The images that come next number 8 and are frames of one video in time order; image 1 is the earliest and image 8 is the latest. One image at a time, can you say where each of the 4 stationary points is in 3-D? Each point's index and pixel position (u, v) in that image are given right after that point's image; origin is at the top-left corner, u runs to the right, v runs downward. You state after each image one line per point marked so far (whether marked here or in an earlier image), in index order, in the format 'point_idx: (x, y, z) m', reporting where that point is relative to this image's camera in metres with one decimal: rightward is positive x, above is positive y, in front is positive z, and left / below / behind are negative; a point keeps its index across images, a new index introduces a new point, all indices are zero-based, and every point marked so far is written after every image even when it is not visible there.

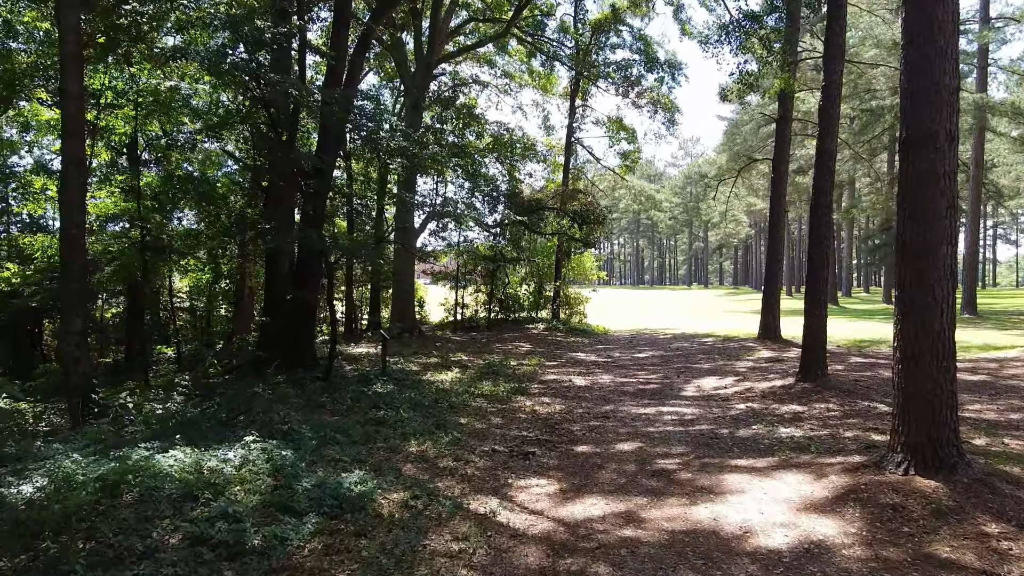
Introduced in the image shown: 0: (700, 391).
0: (+1.8, -1.0, +8.0) m
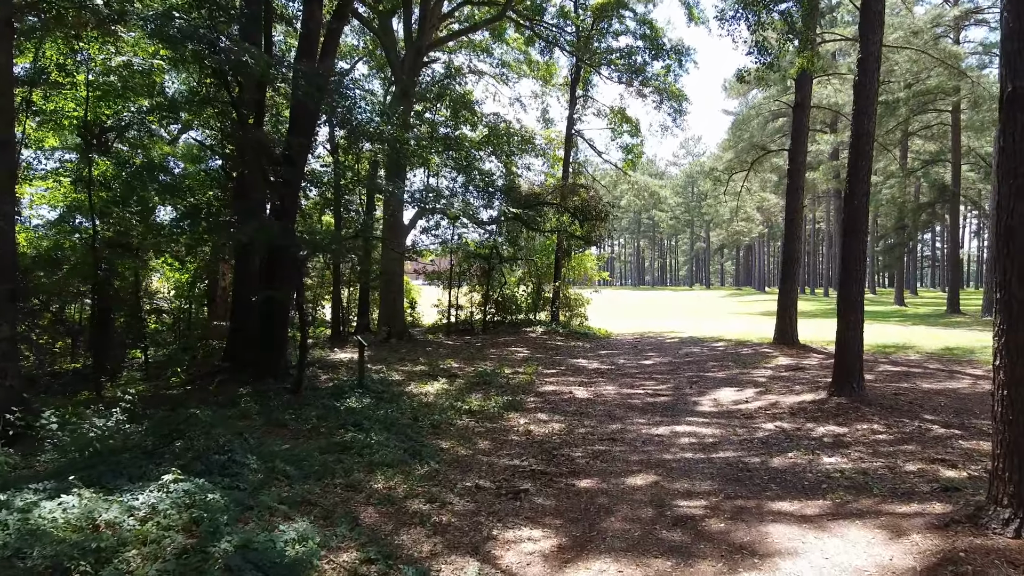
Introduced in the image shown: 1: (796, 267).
0: (+1.7, -1.0, +7.1) m
1: (+4.0, +0.3, +11.7) m
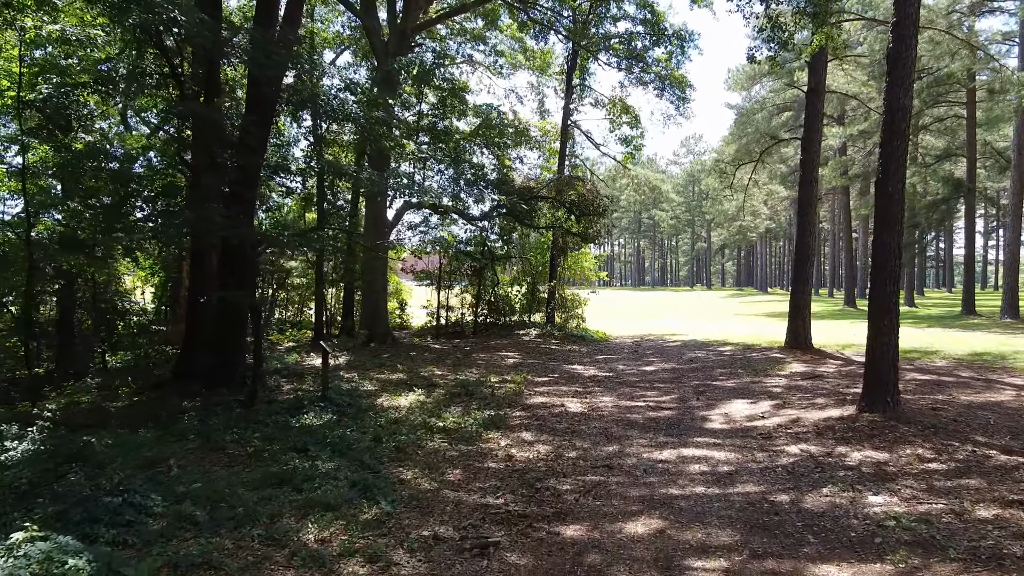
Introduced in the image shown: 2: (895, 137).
0: (+1.6, -1.0, +6.2) m
1: (+3.8, +0.3, +10.9) m
2: (+2.6, +1.0, +5.8) m
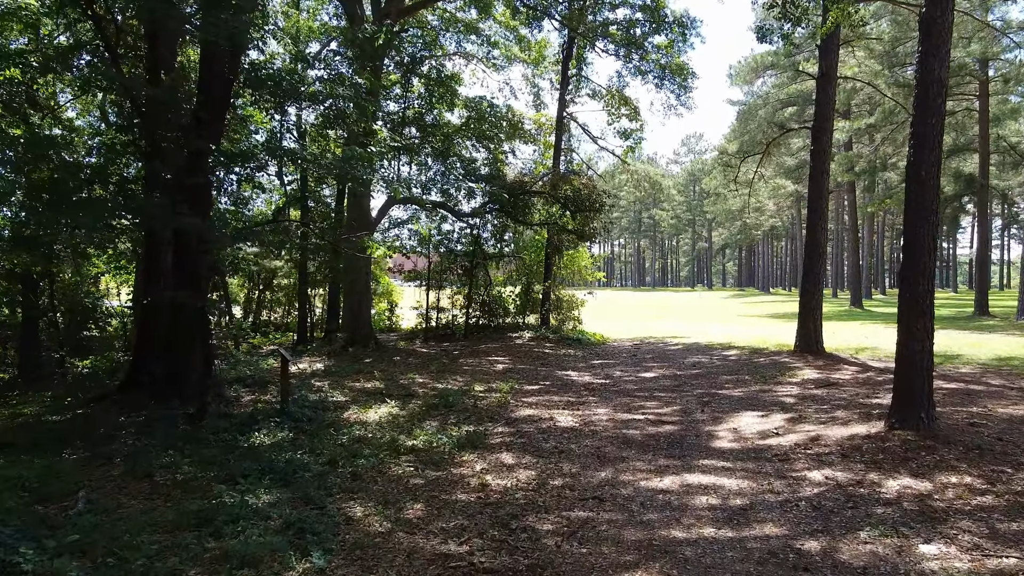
0: (+1.5, -1.0, +5.5) m
1: (+3.7, +0.3, +10.1) m
2: (+2.5, +1.0, +5.0) m
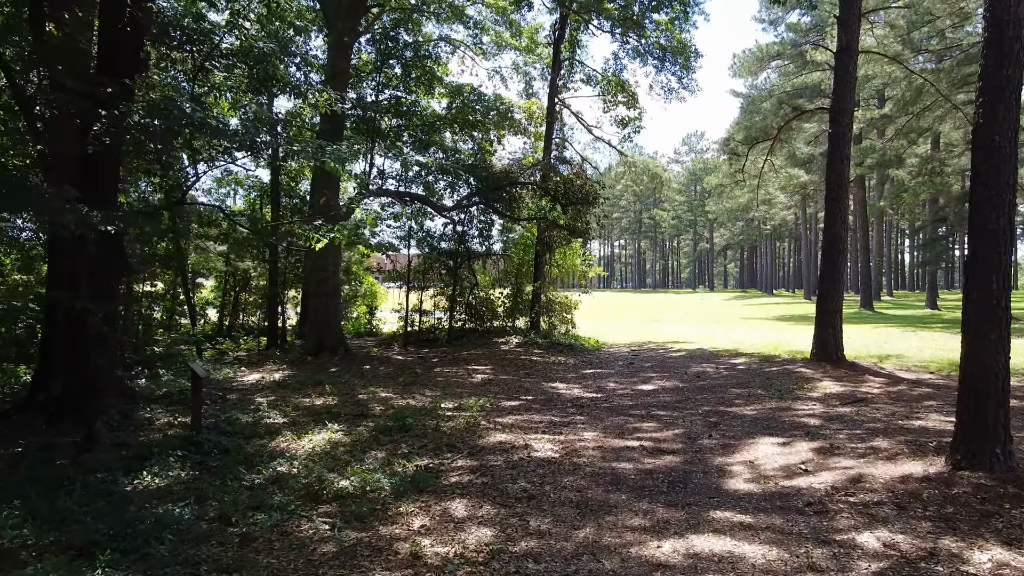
0: (+1.3, -1.0, +4.4) m
1: (+3.5, +0.3, +9.0) m
2: (+2.3, +1.1, +3.9) m
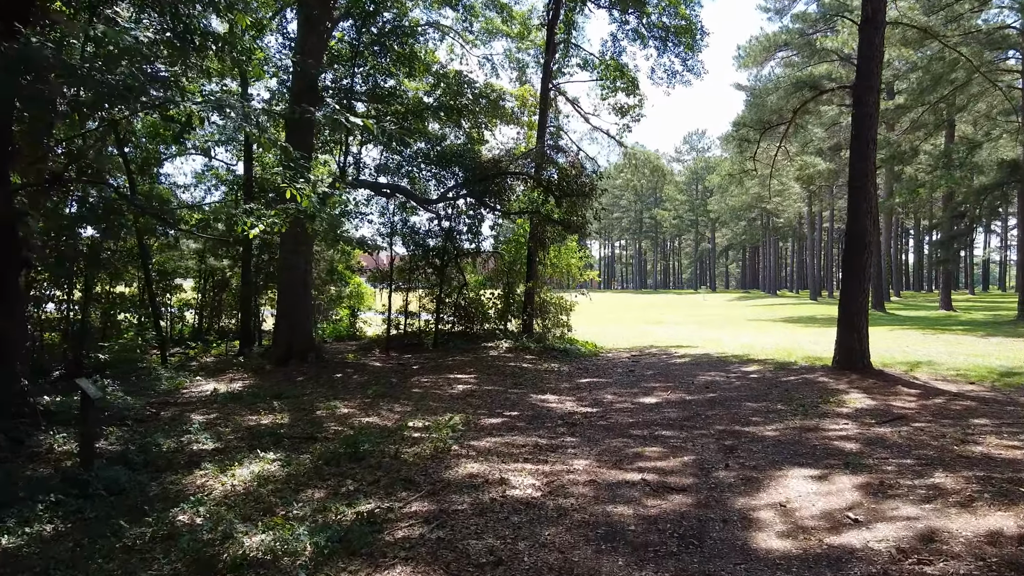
0: (+1.1, -1.0, +3.4) m
1: (+3.4, +0.3, +8.0) m
2: (+2.1, +1.1, +2.9) m
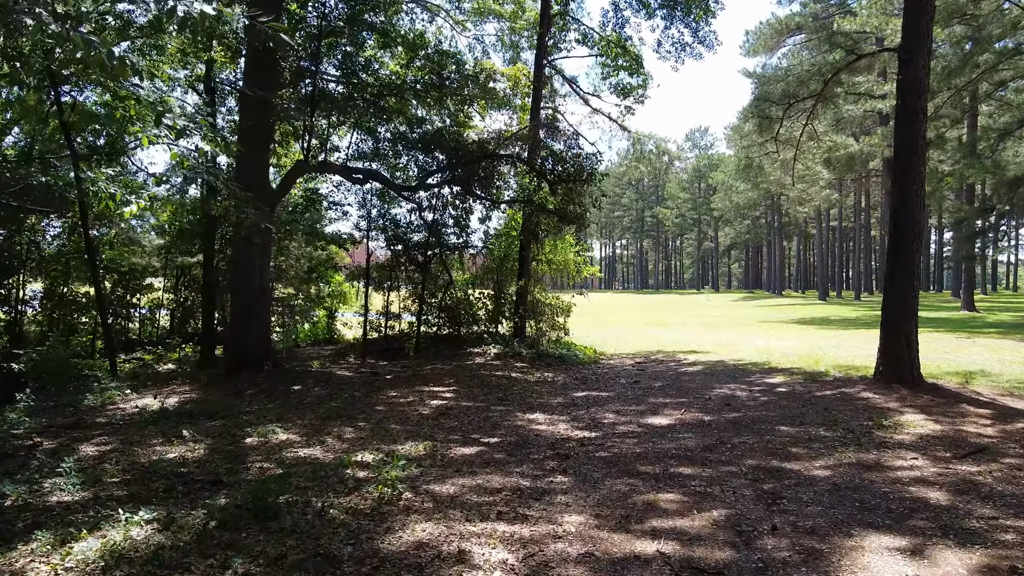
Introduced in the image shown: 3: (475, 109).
0: (+1.0, -1.0, +2.1) m
1: (+3.2, +0.3, +6.8) m
2: (+2.0, +1.1, +1.7) m
3: (-0.6, +2.6, +12.0) m
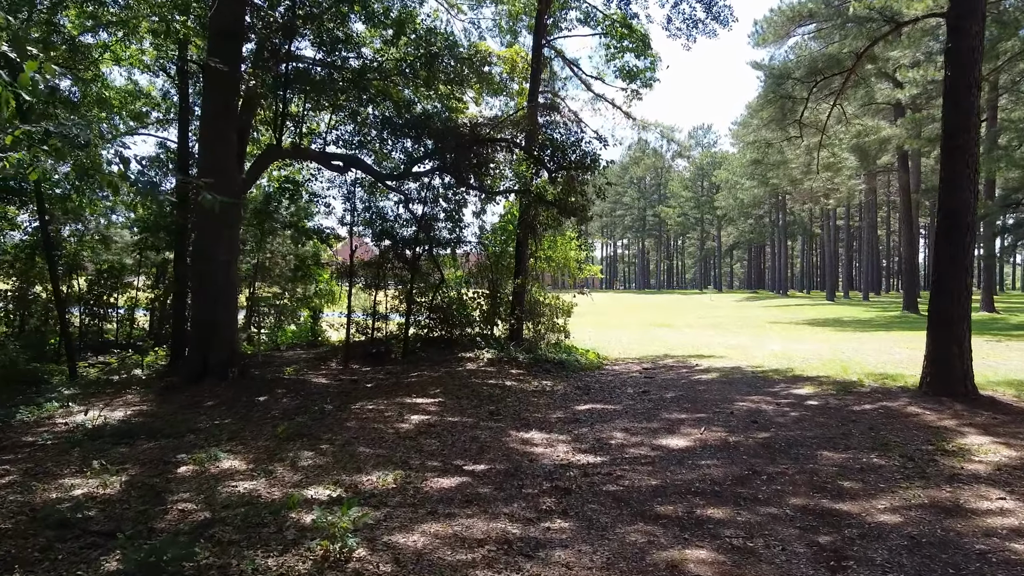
0: (+1.0, -0.9, +1.3) m
1: (+3.2, +0.3, +5.9) m
2: (+2.0, +1.1, +0.8) m
3: (-0.6, +2.6, +11.1) m
